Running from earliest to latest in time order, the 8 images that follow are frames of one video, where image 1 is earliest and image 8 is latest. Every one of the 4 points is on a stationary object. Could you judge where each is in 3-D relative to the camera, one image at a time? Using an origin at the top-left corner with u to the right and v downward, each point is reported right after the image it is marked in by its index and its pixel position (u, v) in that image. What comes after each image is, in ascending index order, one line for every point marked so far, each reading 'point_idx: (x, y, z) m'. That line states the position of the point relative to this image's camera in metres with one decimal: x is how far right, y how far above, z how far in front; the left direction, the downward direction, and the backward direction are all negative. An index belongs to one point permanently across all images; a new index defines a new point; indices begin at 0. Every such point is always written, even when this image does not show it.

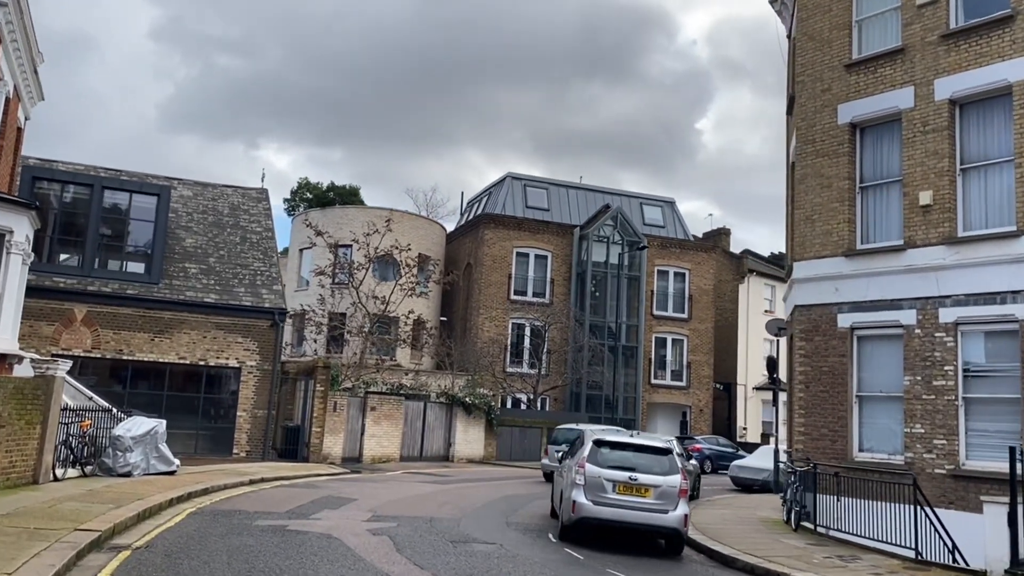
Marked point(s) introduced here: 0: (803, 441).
0: (+4.9, -2.6, +15.1) m
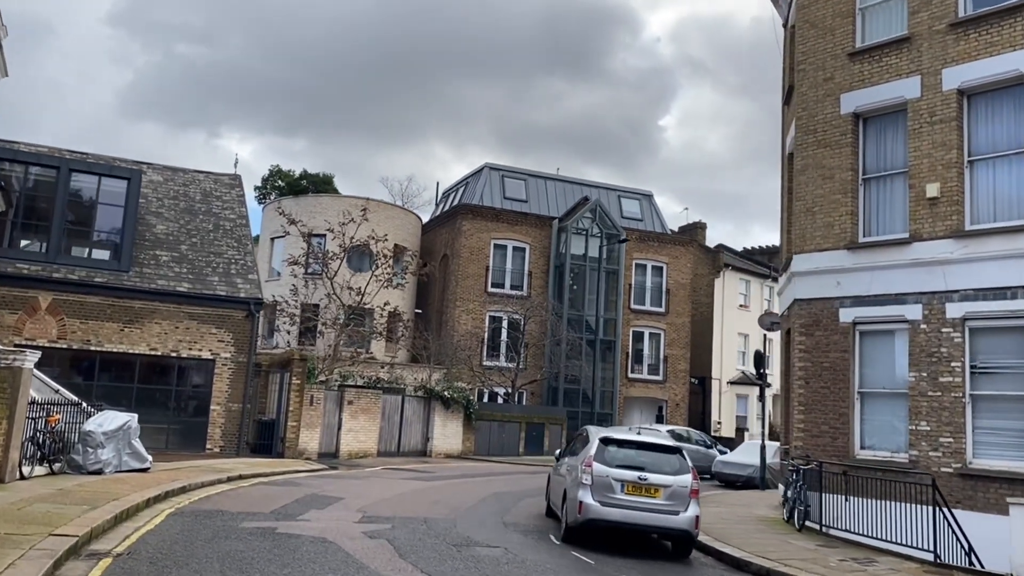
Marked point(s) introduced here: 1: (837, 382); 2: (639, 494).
0: (+4.8, -2.5, +14.7) m
1: (+5.2, -1.5, +14.3) m
2: (+1.5, -2.4, +10.5) m
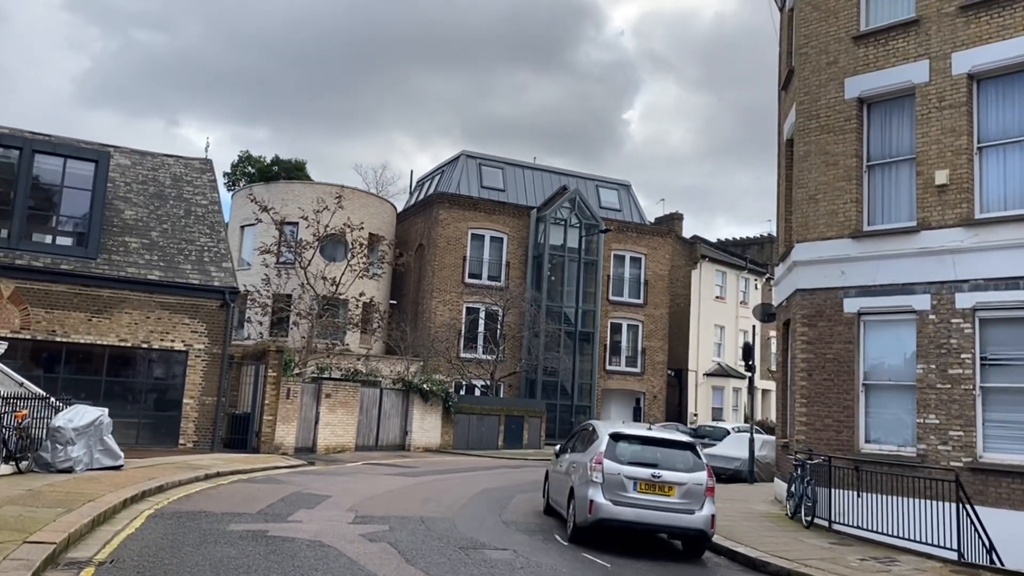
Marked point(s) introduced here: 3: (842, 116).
0: (+4.7, -2.3, +14.3) m
1: (+5.1, -1.3, +14.0) m
2: (+1.6, -2.3, +10.0) m
3: (+5.4, +2.8, +14.6) m
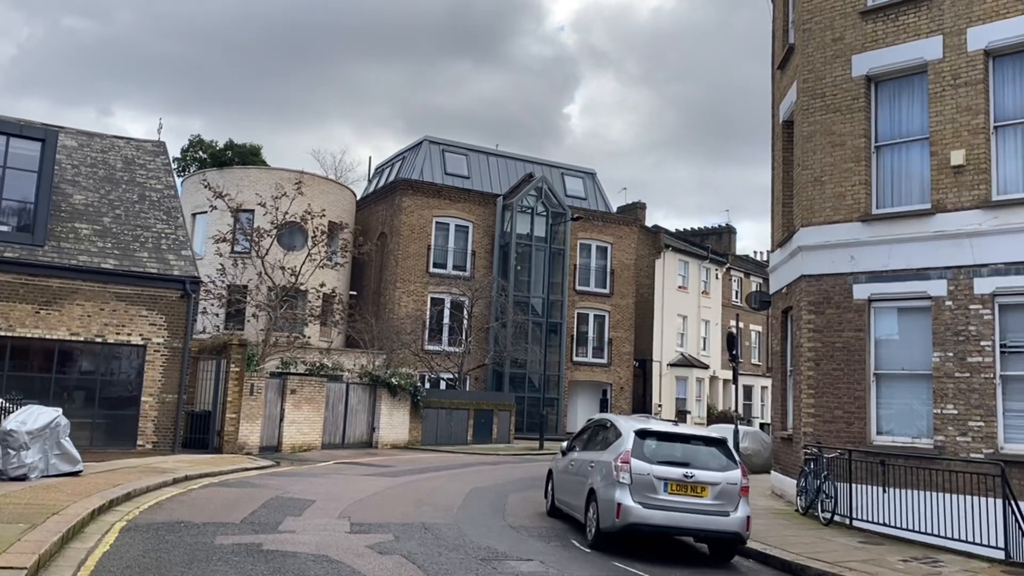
0: (+4.6, -2.1, +13.7) m
1: (+5.1, -1.1, +13.4) m
2: (+1.8, -2.1, +9.2) m
3: (+5.3, +3.0, +14.0) m
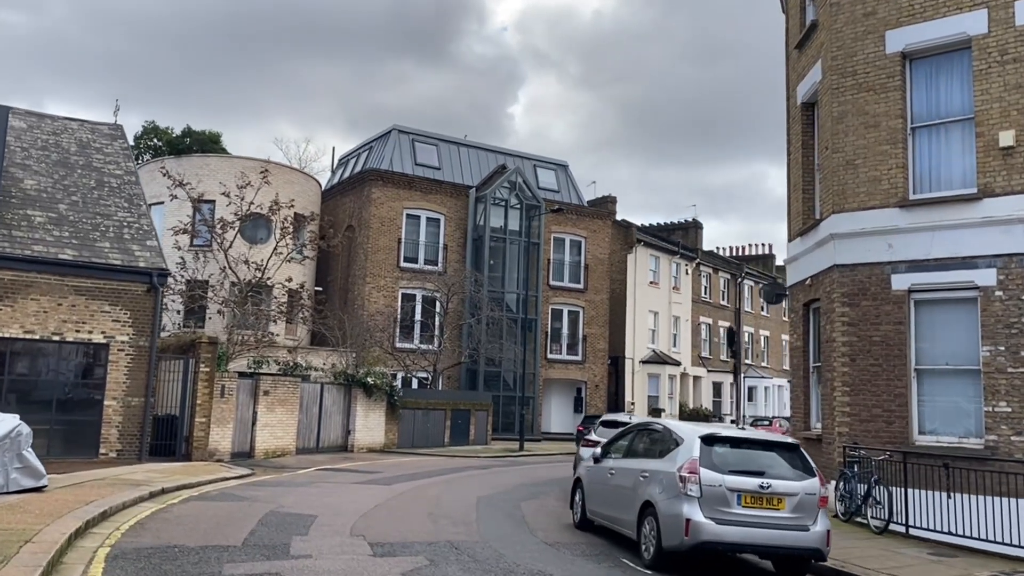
0: (+4.8, -2.0, +12.9) m
1: (+5.3, -1.0, +12.5) m
2: (+2.3, -2.0, +8.2) m
3: (+5.5, +3.2, +13.2) m
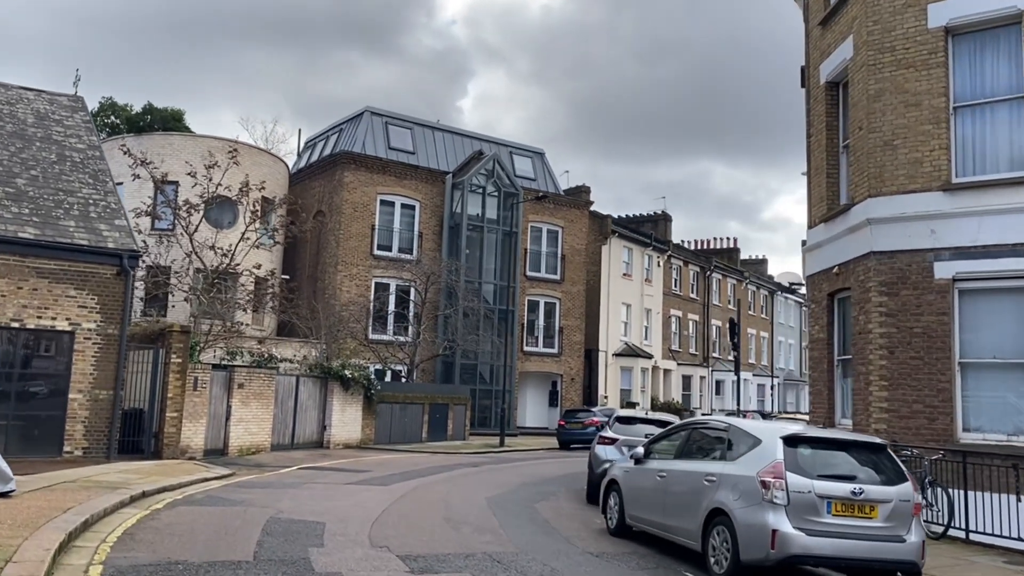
0: (+5.1, -1.8, +12.1) m
1: (+5.6, -0.8, +11.8) m
2: (+2.8, -1.9, +7.3) m
3: (+5.7, +3.3, +12.4) m
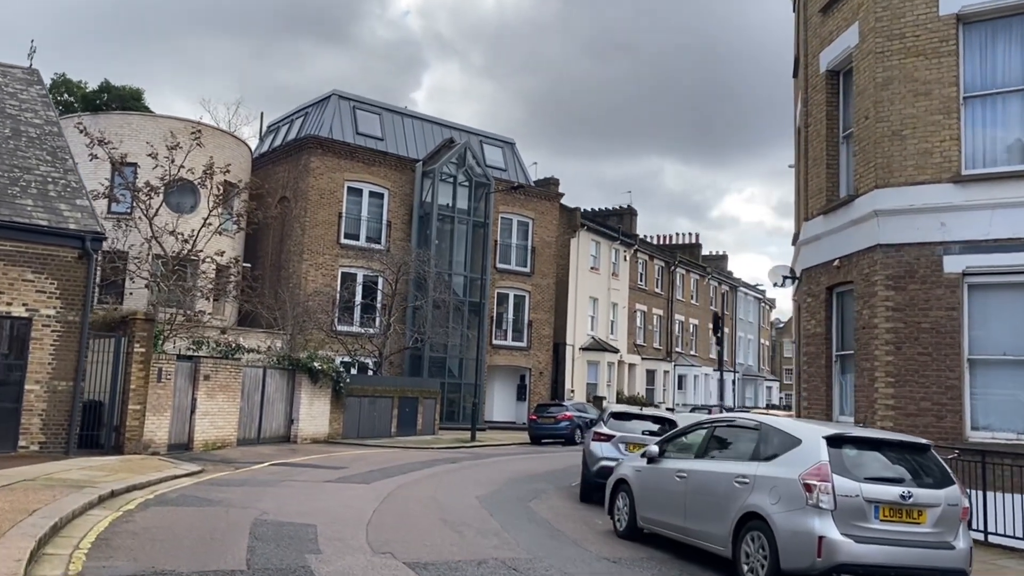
0: (+5.0, -1.7, +11.8) m
1: (+5.5, -0.8, +11.5) m
2: (+3.0, -1.8, +6.8) m
3: (+5.7, +3.4, +12.1) m
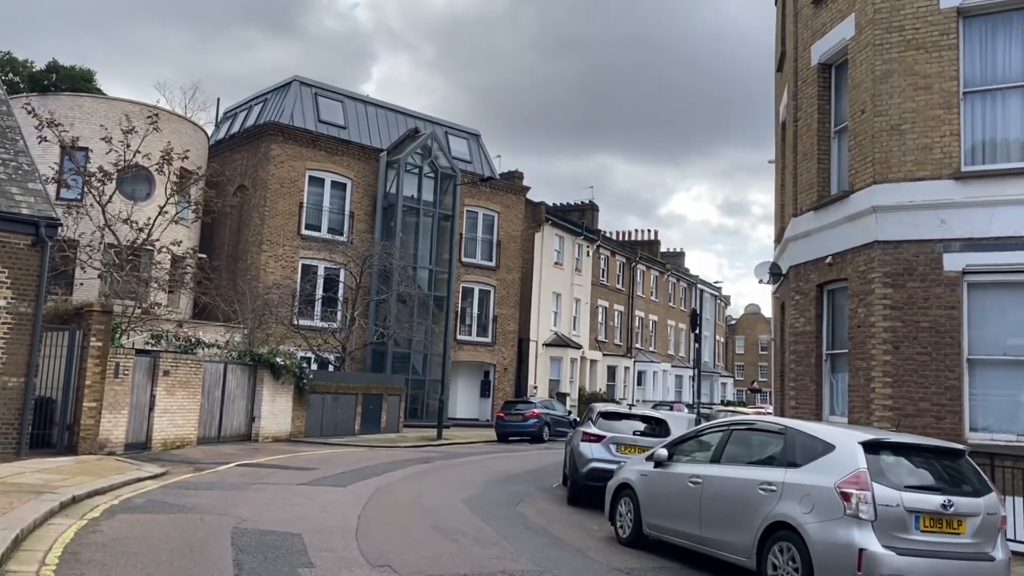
0: (+4.9, -1.7, +11.5) m
1: (+5.4, -0.7, +11.3) m
2: (+3.1, -1.8, +6.5) m
3: (+5.6, +3.4, +11.8) m
